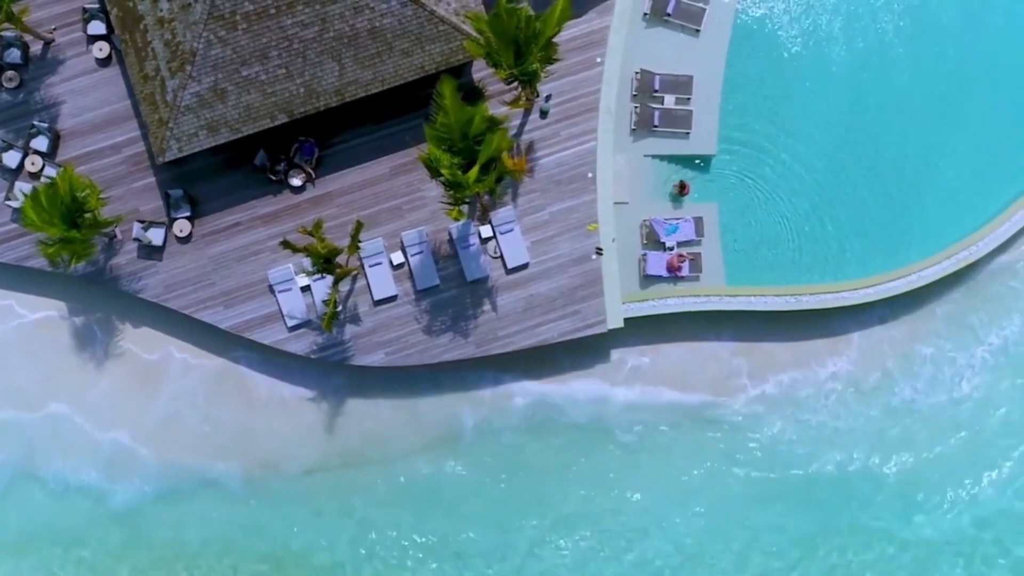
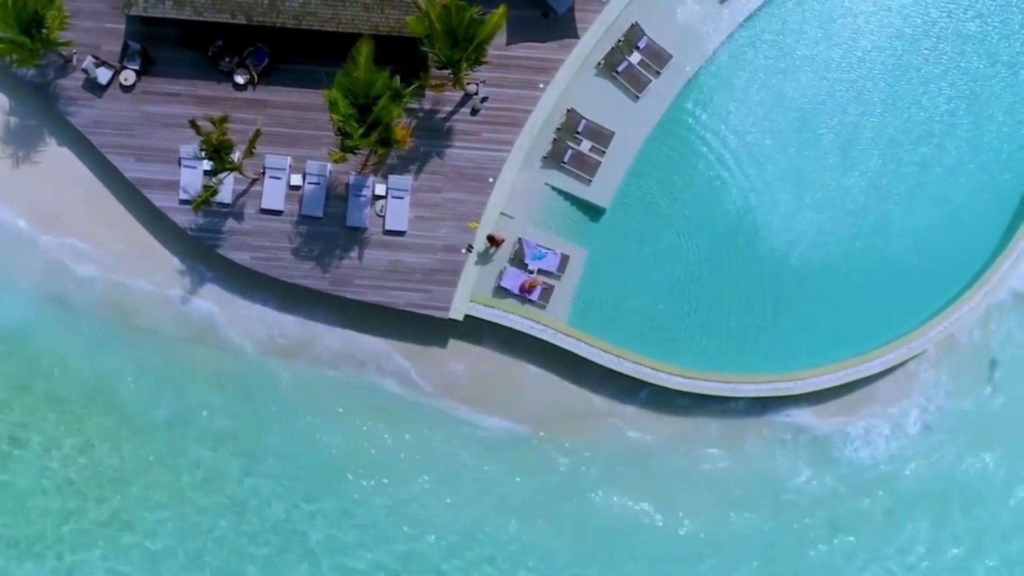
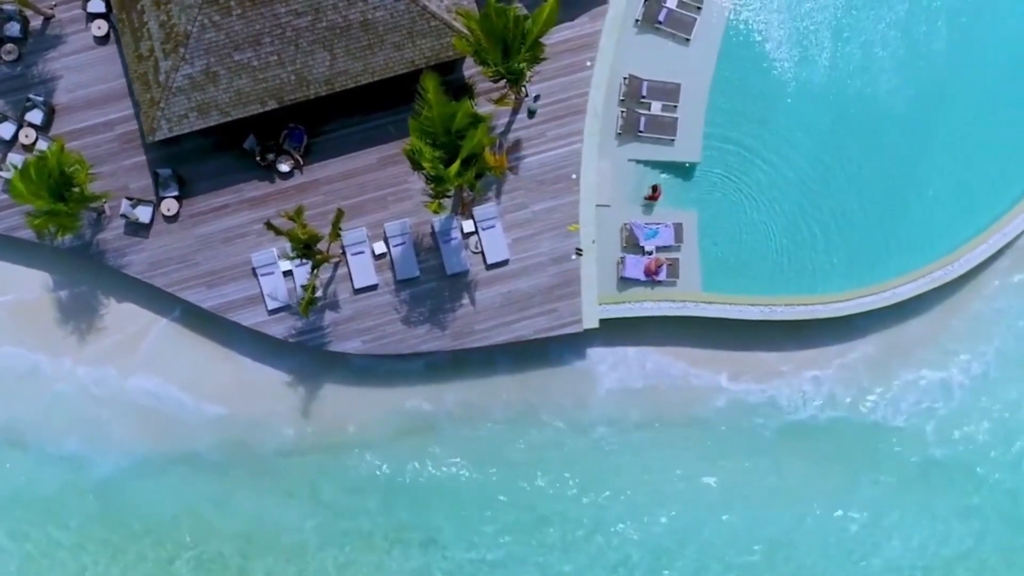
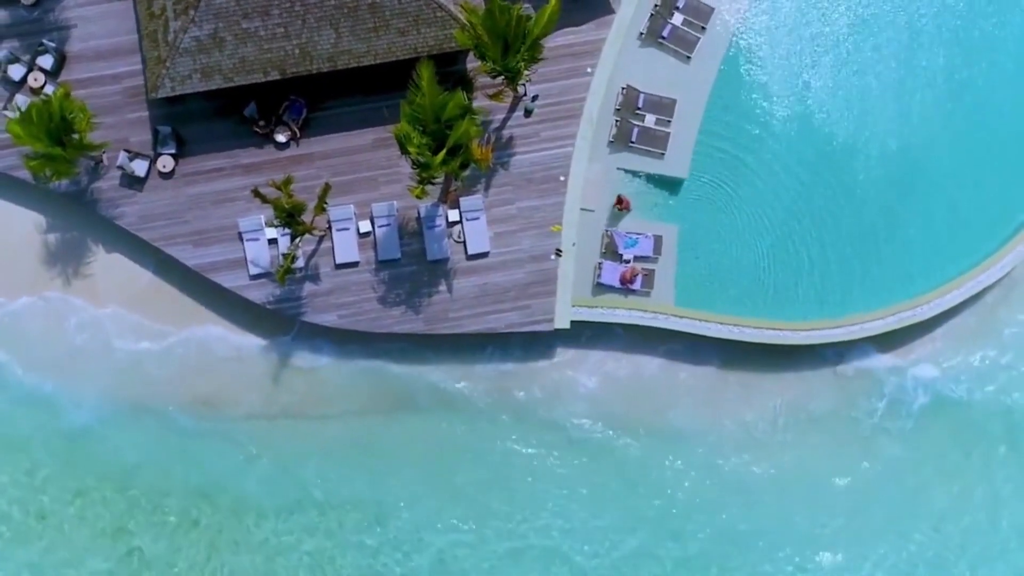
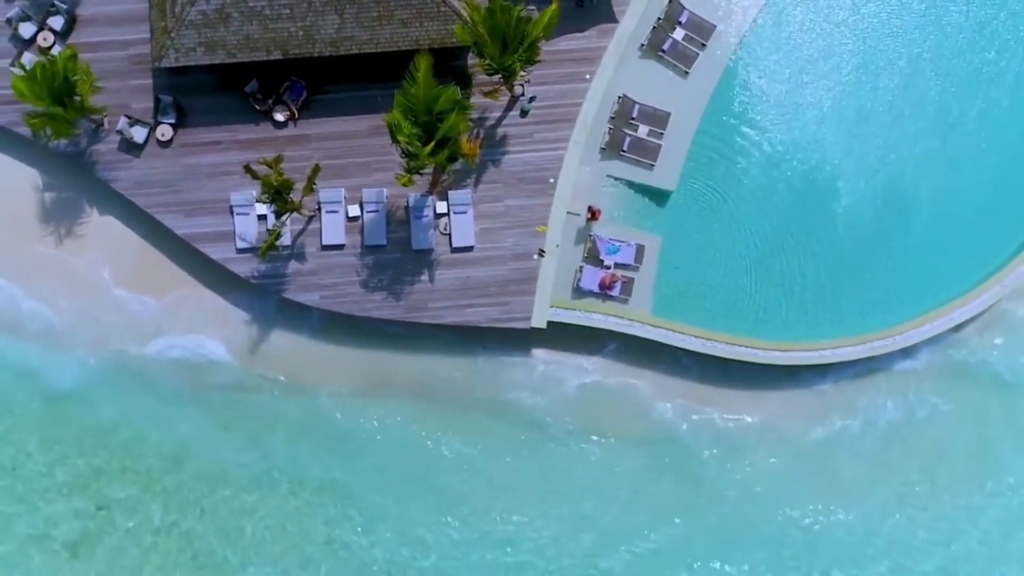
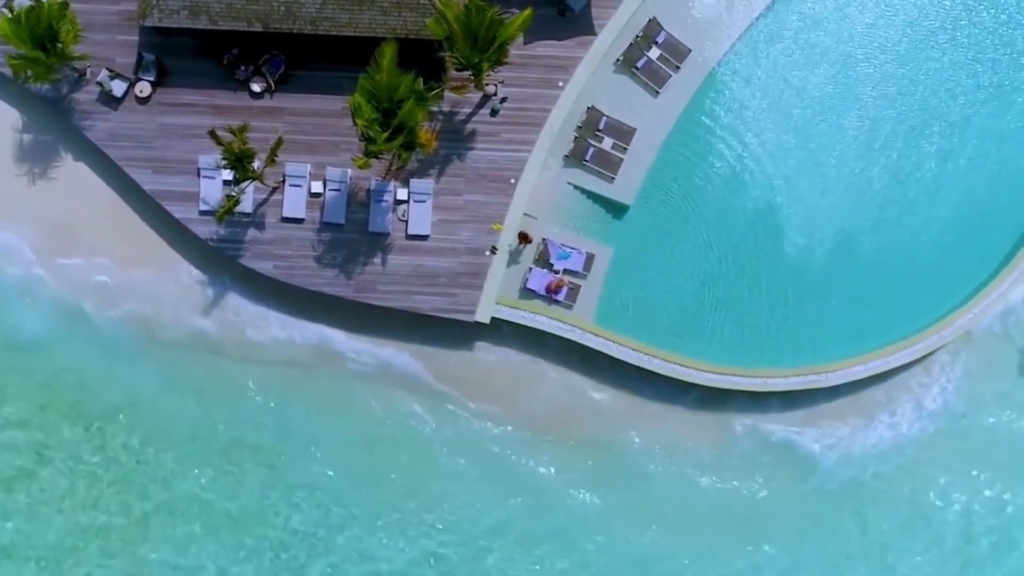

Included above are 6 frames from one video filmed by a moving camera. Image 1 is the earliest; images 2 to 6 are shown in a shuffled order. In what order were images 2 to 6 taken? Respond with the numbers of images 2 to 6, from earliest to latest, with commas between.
3, 4, 5, 6, 2
